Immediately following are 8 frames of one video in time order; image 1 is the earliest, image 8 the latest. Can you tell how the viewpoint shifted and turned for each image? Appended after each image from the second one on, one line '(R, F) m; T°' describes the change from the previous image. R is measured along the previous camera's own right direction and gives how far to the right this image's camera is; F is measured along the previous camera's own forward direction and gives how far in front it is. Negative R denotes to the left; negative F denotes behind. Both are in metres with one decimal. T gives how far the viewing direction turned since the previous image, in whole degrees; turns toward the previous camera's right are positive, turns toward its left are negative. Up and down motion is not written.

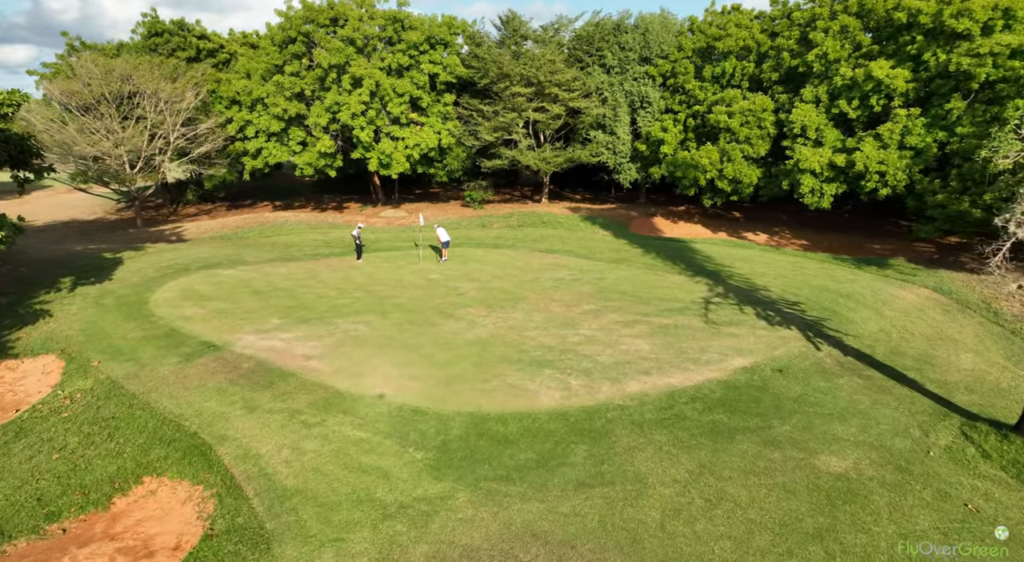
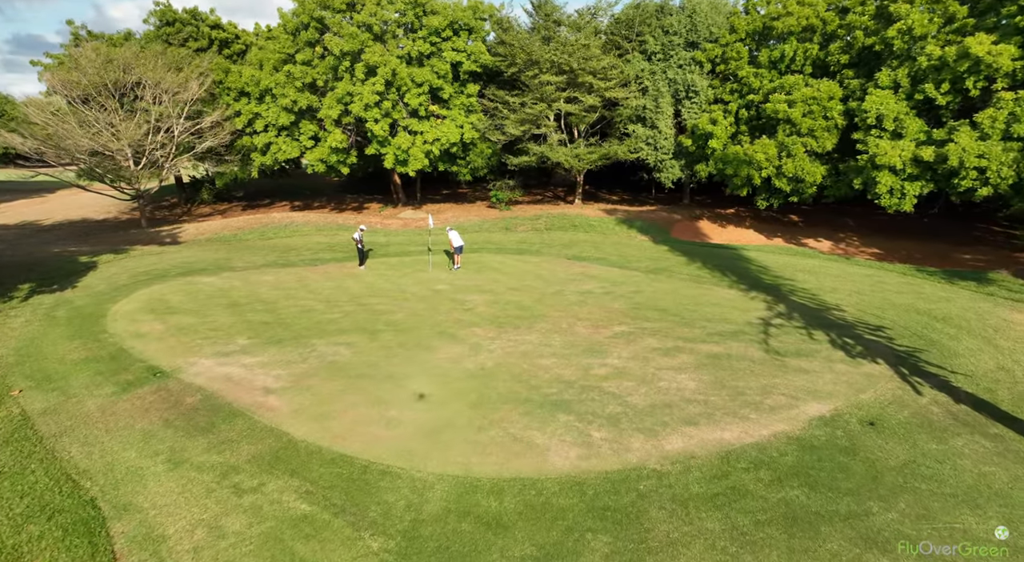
(+0.6, +3.4) m; -3°
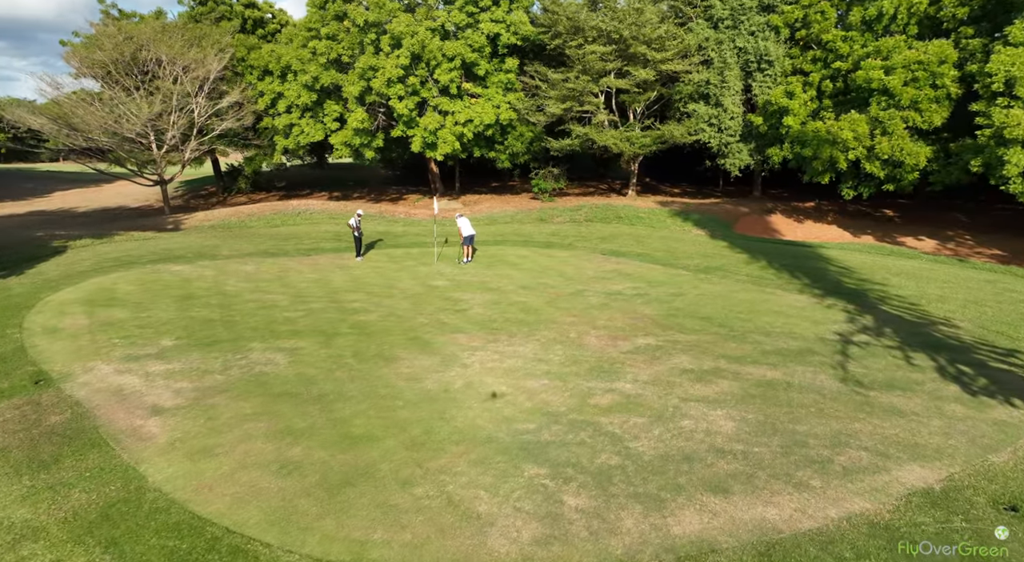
(+1.6, +3.7) m; -6°
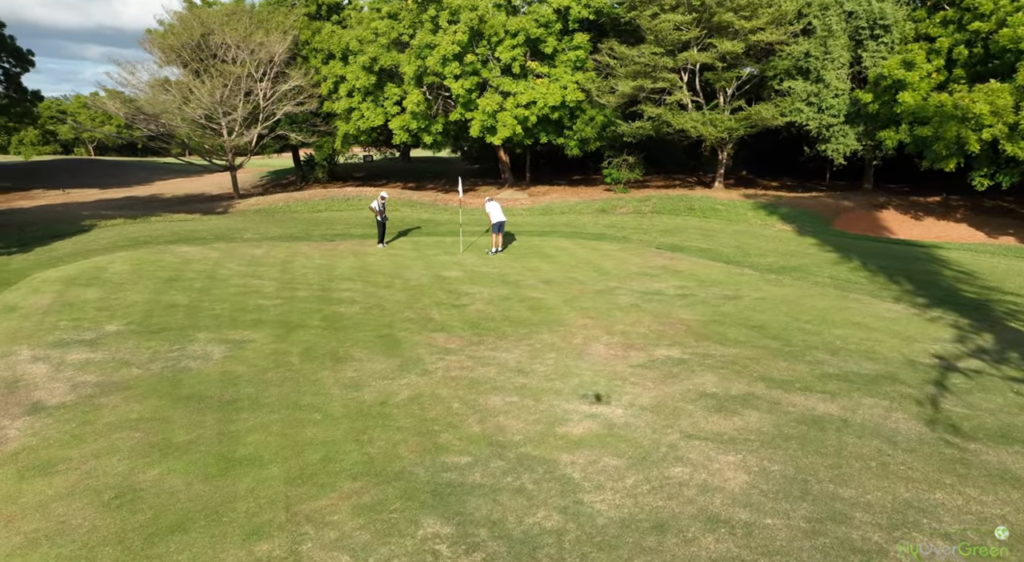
(+1.9, +2.6) m; -9°
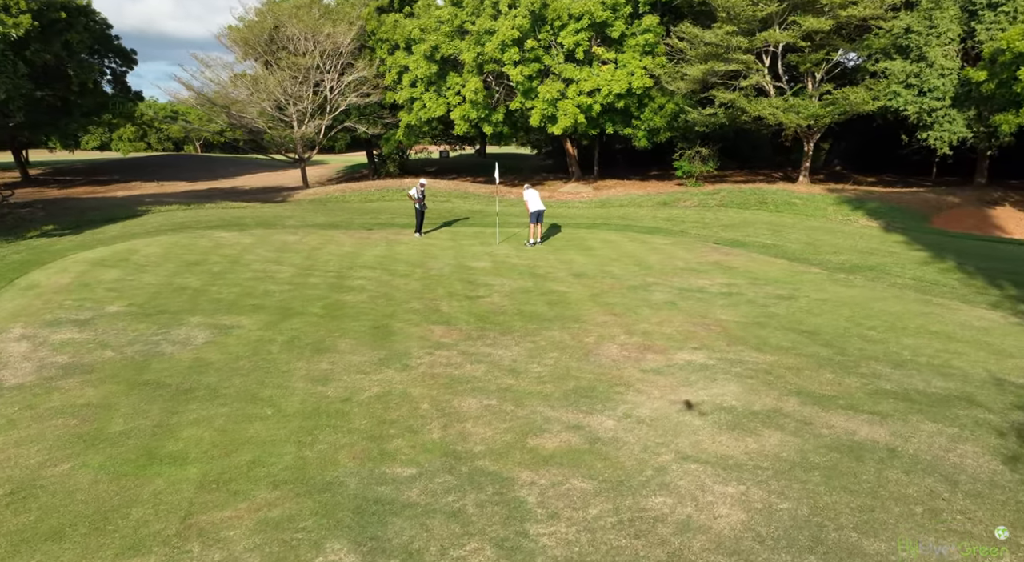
(+1.2, +1.2) m; -8°
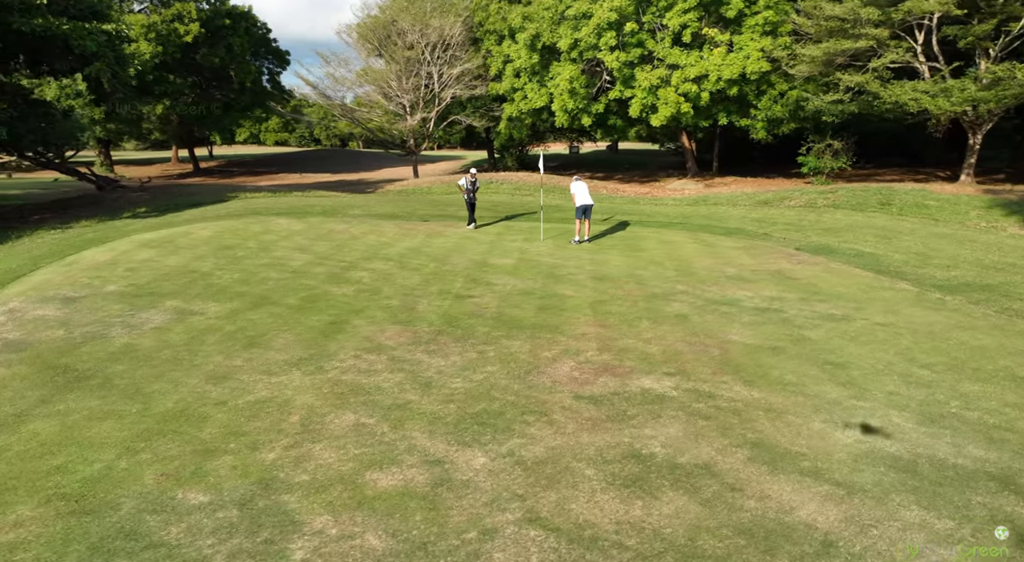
(+2.5, +1.6) m; -13°
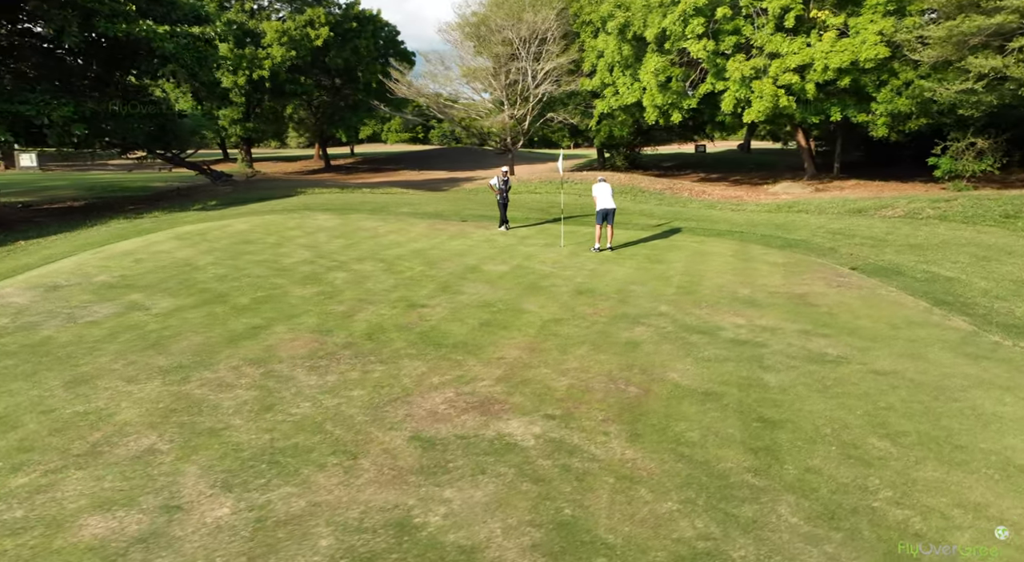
(+2.7, +1.4) m; -12°
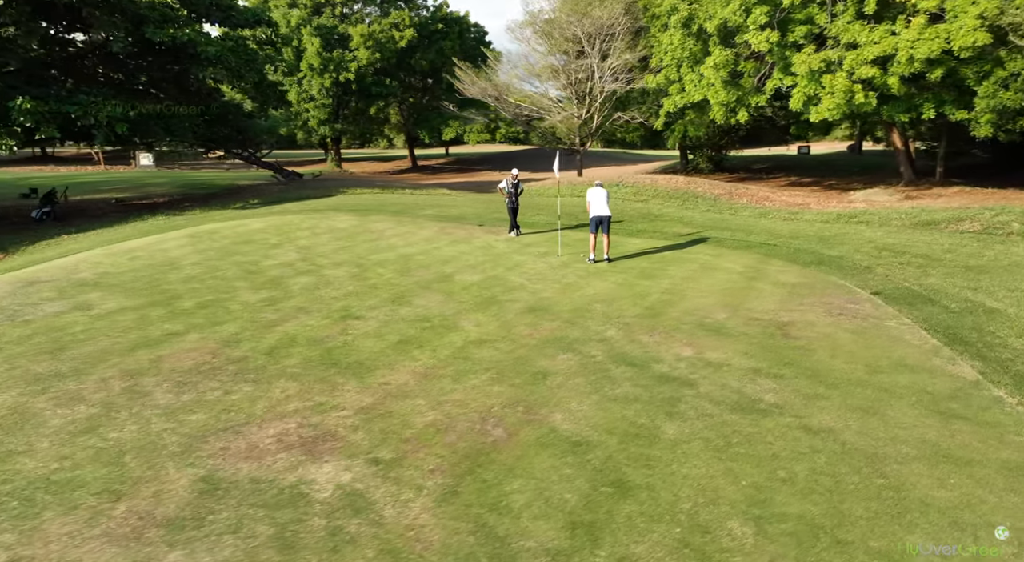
(+2.3, +1.1) m; -9°
